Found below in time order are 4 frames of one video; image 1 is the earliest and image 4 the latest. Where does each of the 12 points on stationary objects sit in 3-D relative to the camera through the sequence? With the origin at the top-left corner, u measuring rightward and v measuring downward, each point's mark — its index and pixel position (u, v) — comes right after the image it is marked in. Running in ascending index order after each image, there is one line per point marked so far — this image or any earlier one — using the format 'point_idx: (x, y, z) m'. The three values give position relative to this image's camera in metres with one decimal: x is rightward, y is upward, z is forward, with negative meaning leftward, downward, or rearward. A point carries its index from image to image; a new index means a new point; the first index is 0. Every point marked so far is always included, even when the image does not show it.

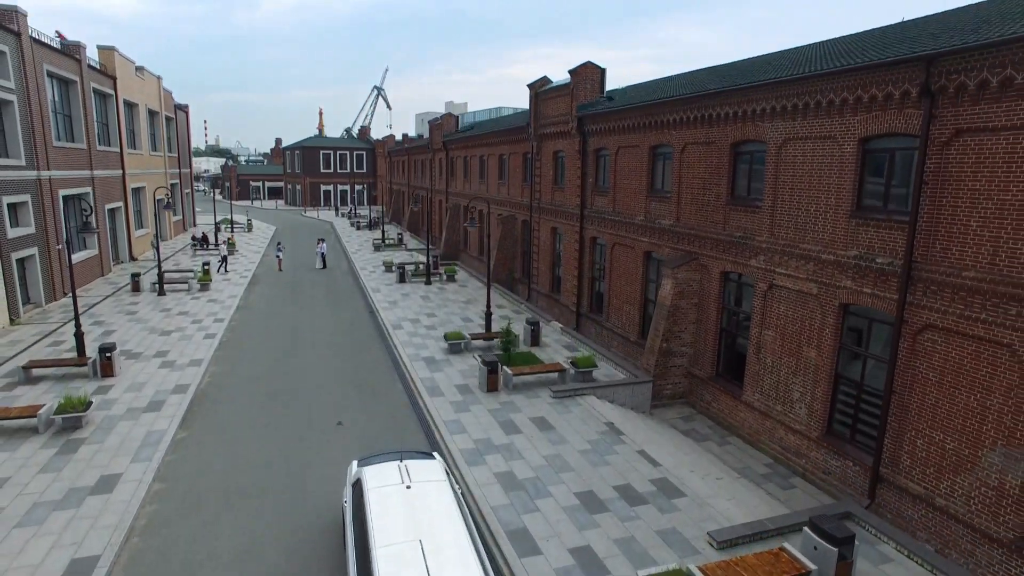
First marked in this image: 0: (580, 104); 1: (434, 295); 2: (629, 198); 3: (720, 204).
0: (+1.8, +4.9, +17.0) m
1: (-2.4, -0.3, +19.5) m
2: (+2.8, +2.1, +15.0) m
3: (+3.9, +1.6, +11.9) m
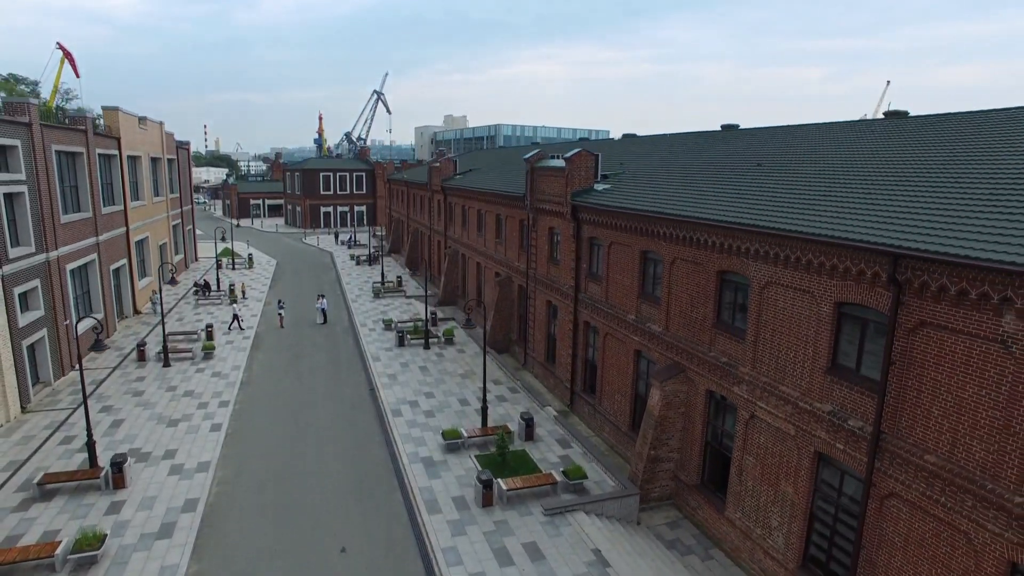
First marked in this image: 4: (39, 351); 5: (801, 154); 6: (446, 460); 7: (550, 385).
0: (+1.7, +2.6, +17.5) m
1: (-2.5, -2.5, +20.0) m
2: (+2.7, -0.1, +15.5) m
3: (+3.8, -0.7, +12.5) m
4: (-12.9, -1.7, +17.4) m
5: (+6.8, +3.2, +15.0) m
6: (-1.4, -3.8, +14.0) m
7: (+1.2, -3.0, +19.7) m
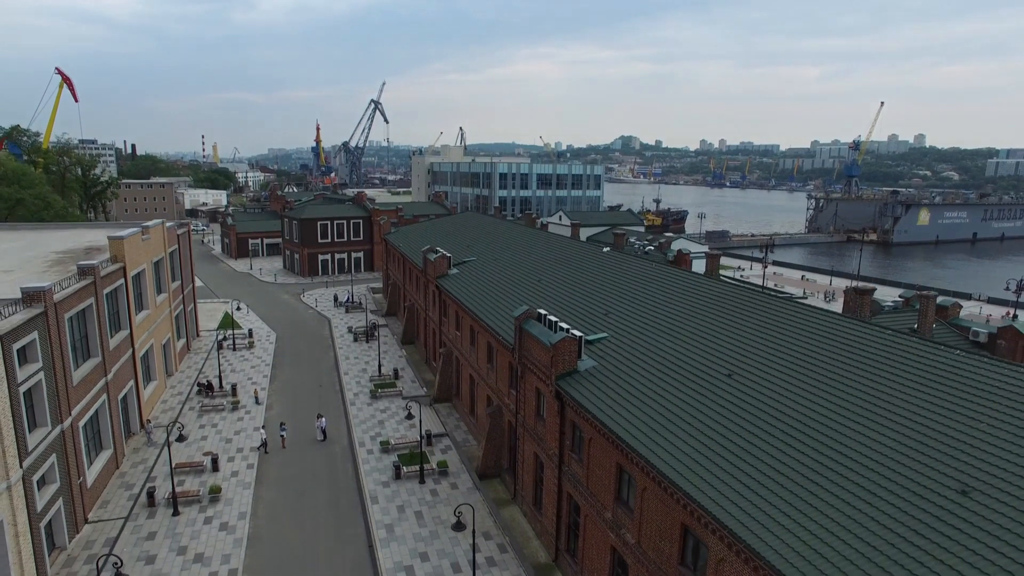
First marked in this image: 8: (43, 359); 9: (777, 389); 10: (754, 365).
0: (+1.3, -2.4, +18.6) m
1: (-2.9, -7.4, +21.3) m
2: (+2.3, -5.2, +16.7) m
3: (+3.4, -5.9, +13.7) m
4: (-13.3, -6.8, +18.6) m
5: (+6.4, -1.9, +16.1) m
6: (-1.8, -8.9, +15.3) m
7: (+0.8, -8.0, +21.0) m
8: (-13.4, -2.0, +18.1) m
9: (+6.2, -2.4, +14.9) m
10: (+6.1, -2.0, +16.2) m
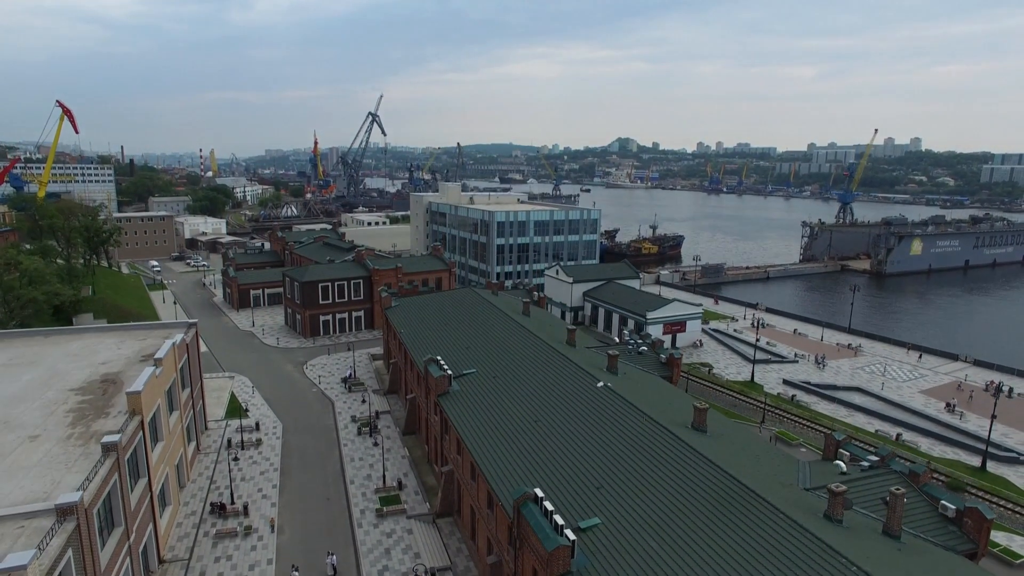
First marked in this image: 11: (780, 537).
0: (+1.3, -8.9, +20.1) m
1: (-2.9, -13.9, +22.9) m
2: (+2.3, -11.8, +18.2) m
3: (+3.5, -12.5, +15.2) m
4: (-13.3, -13.4, +20.2) m
5: (+6.4, -8.5, +17.6) m
6: (-1.8, -15.5, +17.0) m
7: (+0.8, -14.4, +22.6) m
8: (-13.4, -8.6, +19.5) m
9: (+6.1, -9.0, +16.4) m
10: (+6.1, -8.6, +17.6) m
11: (+8.0, -7.4, +19.2) m
